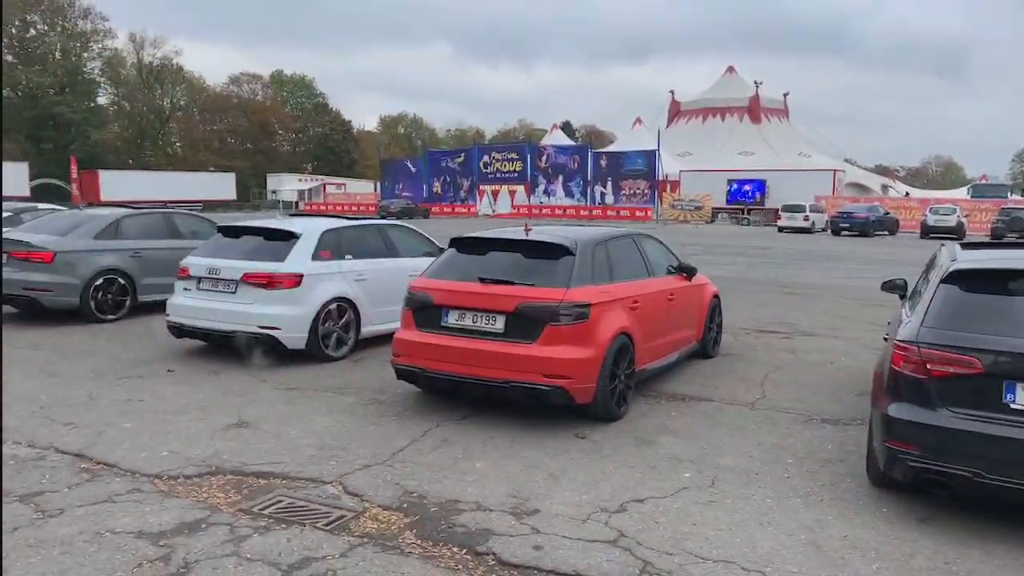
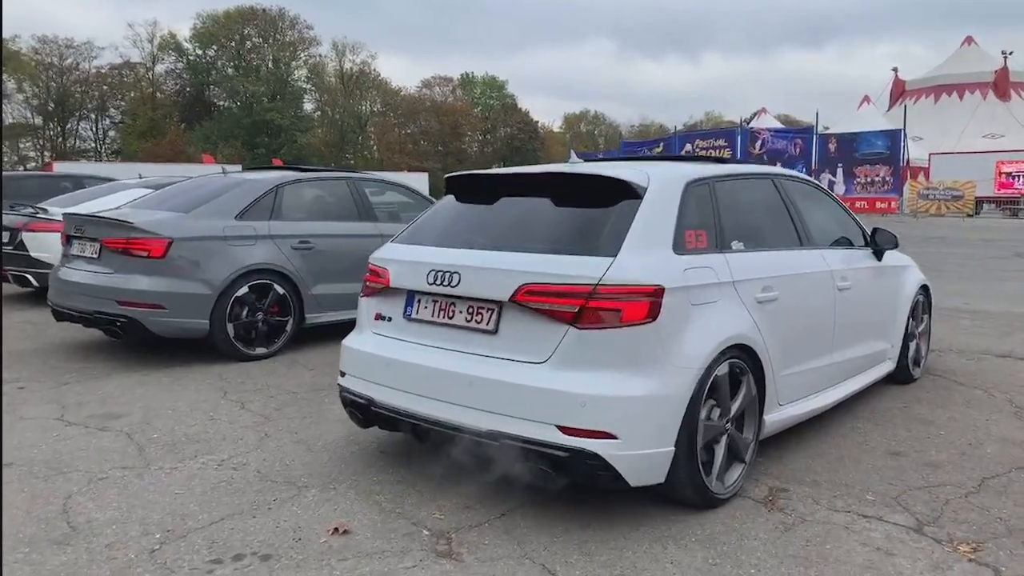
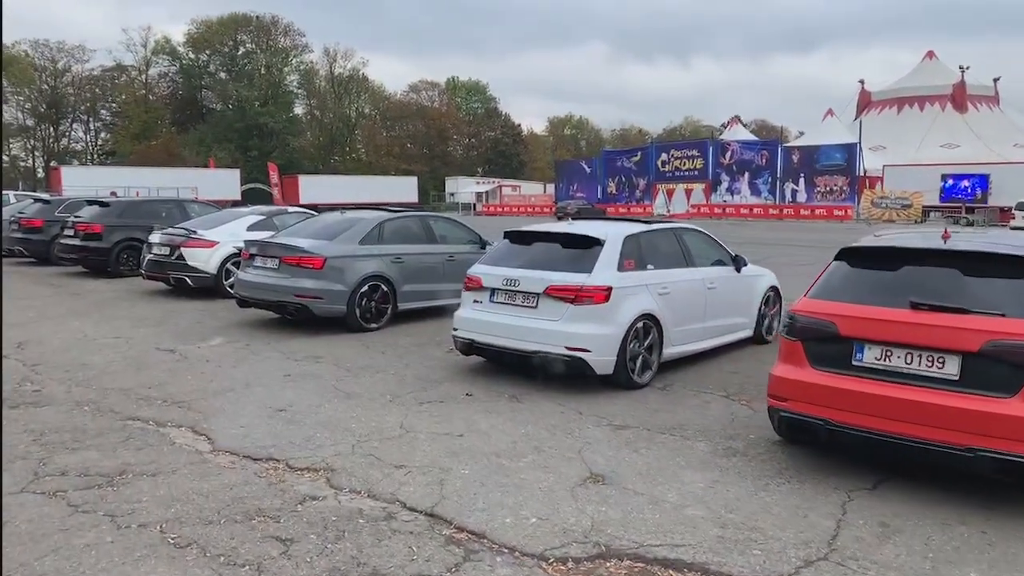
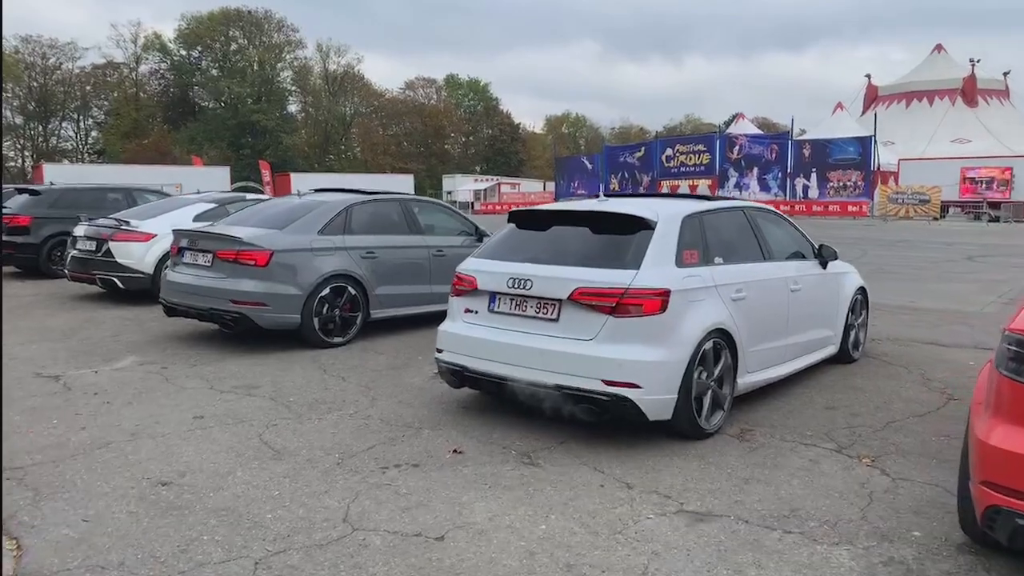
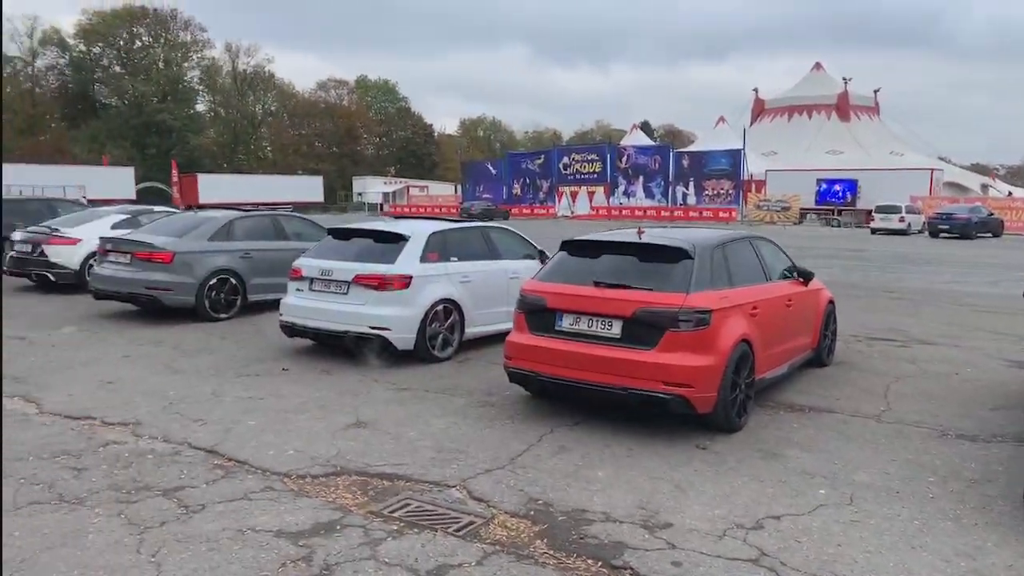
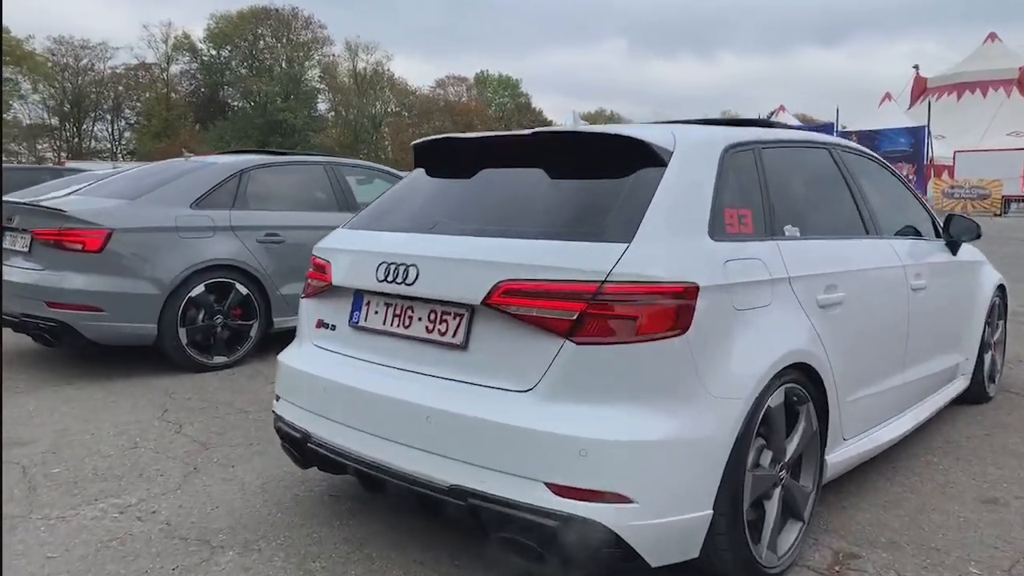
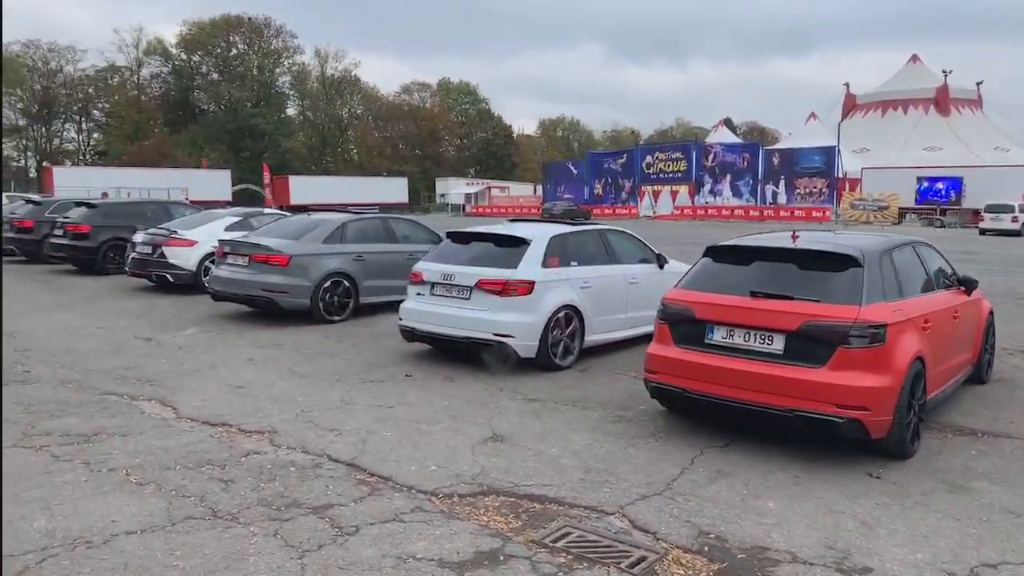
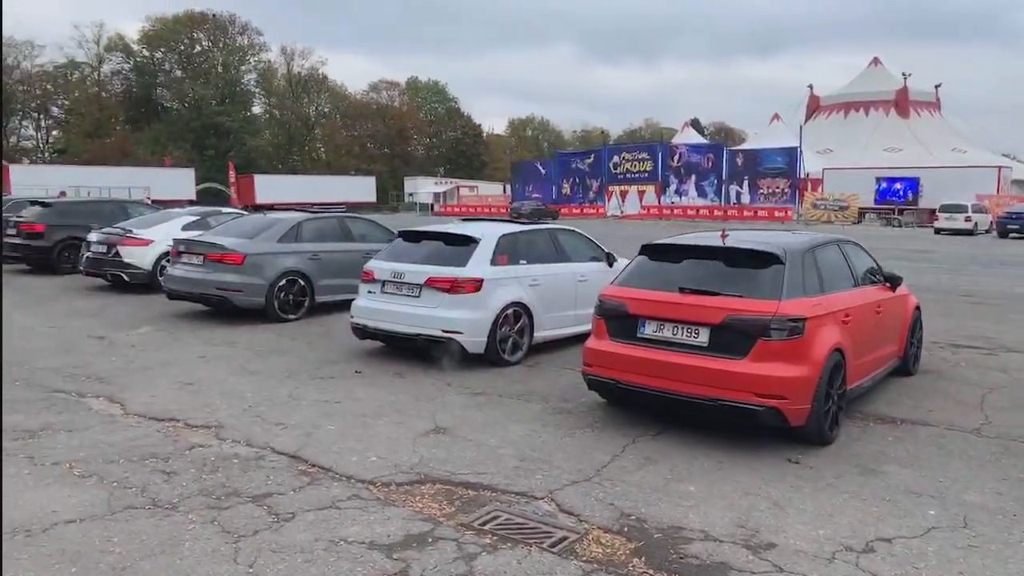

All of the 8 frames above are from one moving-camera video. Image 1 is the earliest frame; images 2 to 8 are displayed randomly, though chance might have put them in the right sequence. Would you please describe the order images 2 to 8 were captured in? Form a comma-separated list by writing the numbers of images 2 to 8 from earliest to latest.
5, 8, 7, 3, 4, 2, 6
